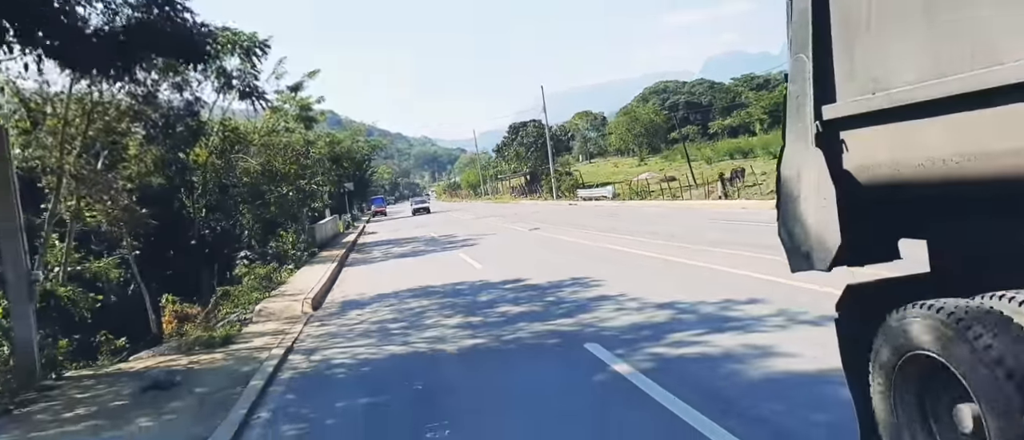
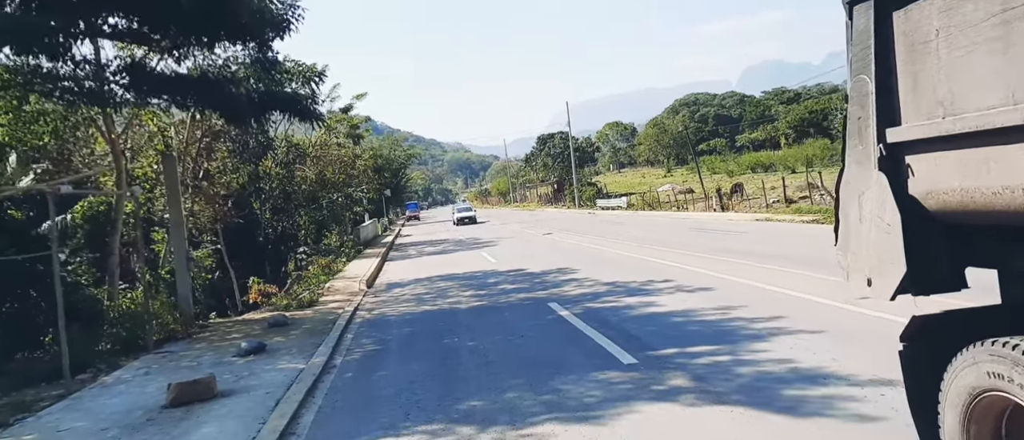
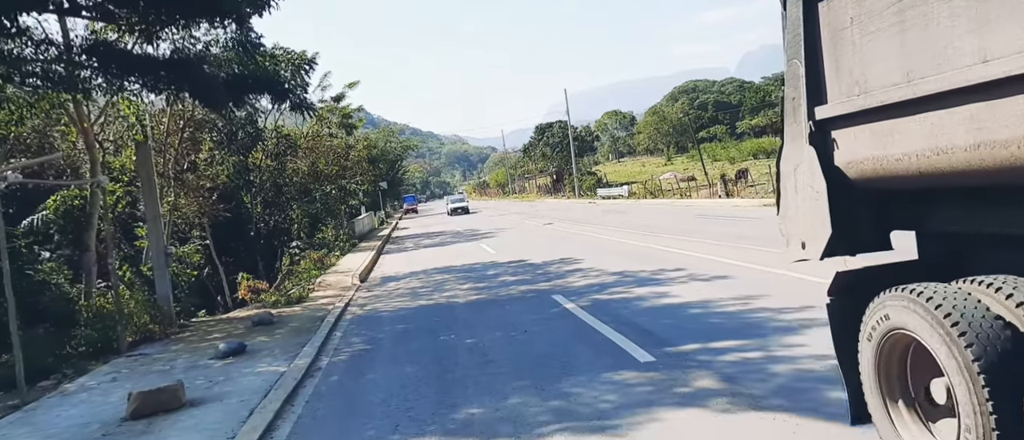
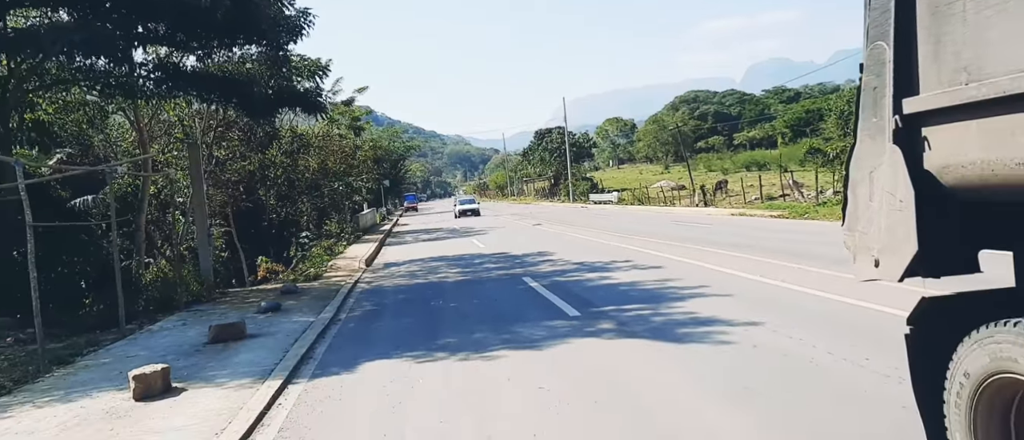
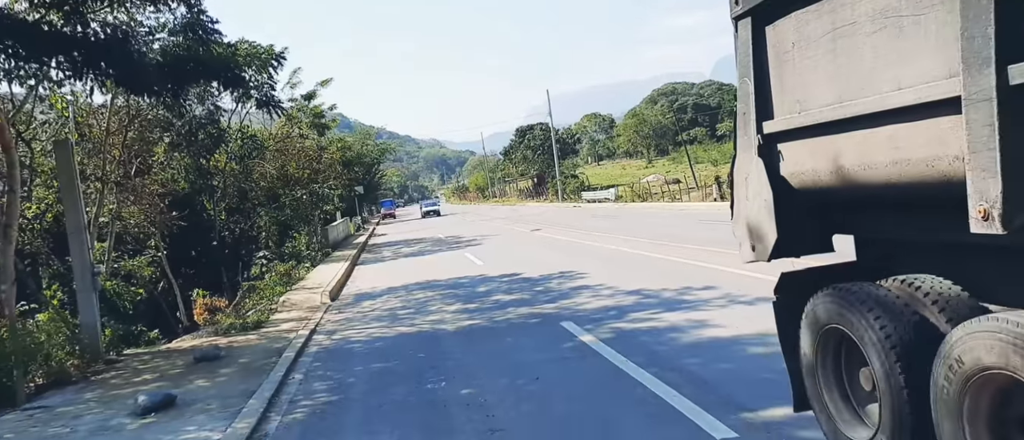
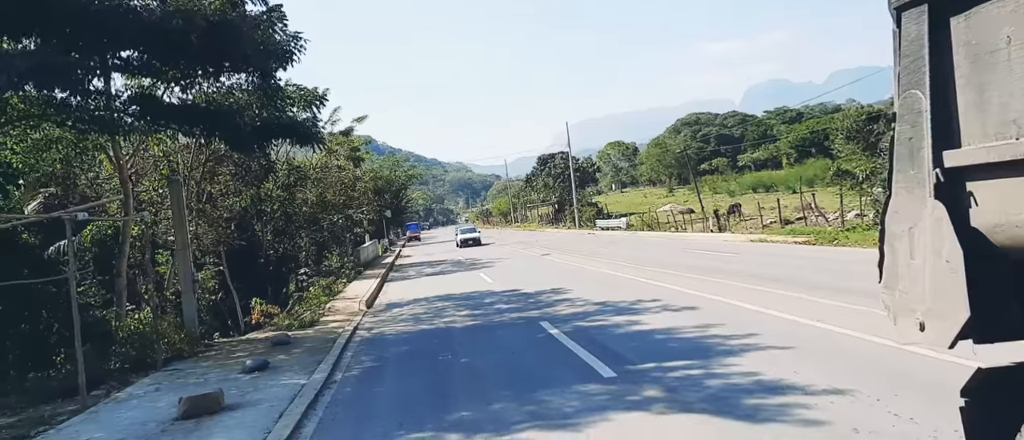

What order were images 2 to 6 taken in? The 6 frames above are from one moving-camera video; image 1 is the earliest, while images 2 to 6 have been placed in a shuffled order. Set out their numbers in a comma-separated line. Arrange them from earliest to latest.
5, 3, 2, 6, 4
